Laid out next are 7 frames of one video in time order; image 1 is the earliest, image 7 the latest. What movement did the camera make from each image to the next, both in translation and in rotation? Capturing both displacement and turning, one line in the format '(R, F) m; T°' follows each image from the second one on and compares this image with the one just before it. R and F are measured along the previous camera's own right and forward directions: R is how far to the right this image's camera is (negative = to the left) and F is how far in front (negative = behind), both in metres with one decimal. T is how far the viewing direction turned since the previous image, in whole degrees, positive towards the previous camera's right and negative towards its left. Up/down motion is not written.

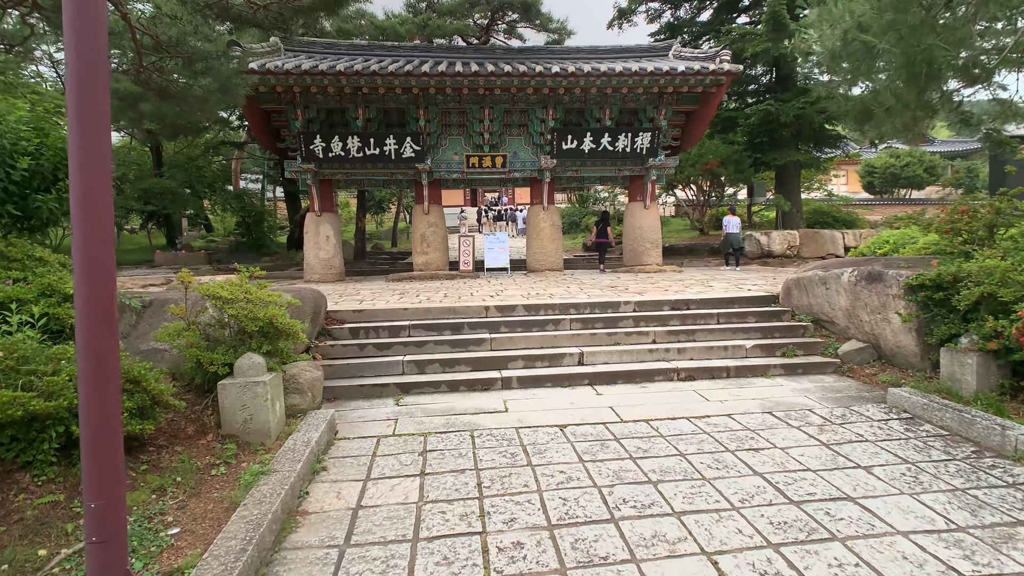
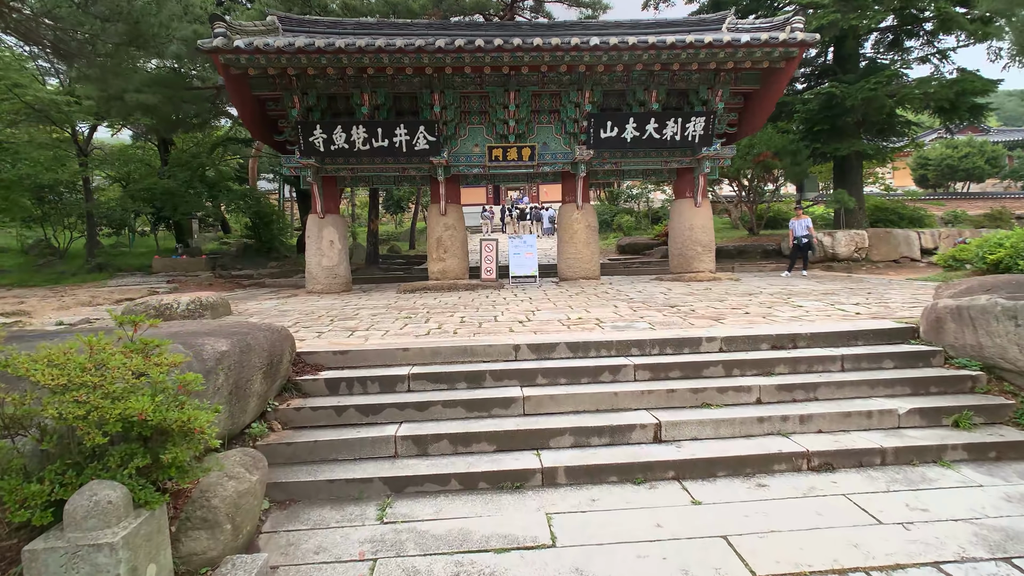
(-0.1, +1.5) m; -2°
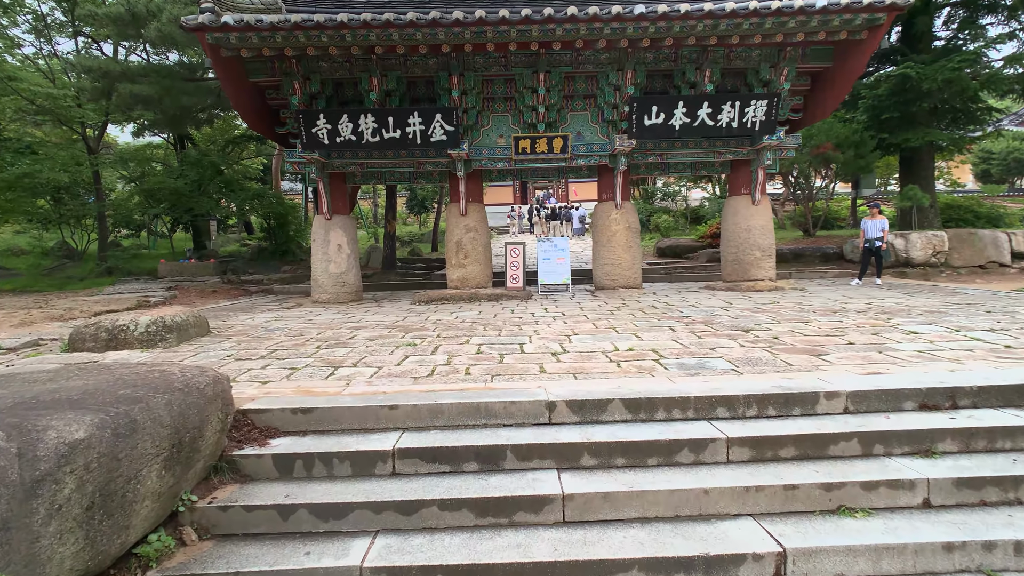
(0.0, +1.2) m; -3°
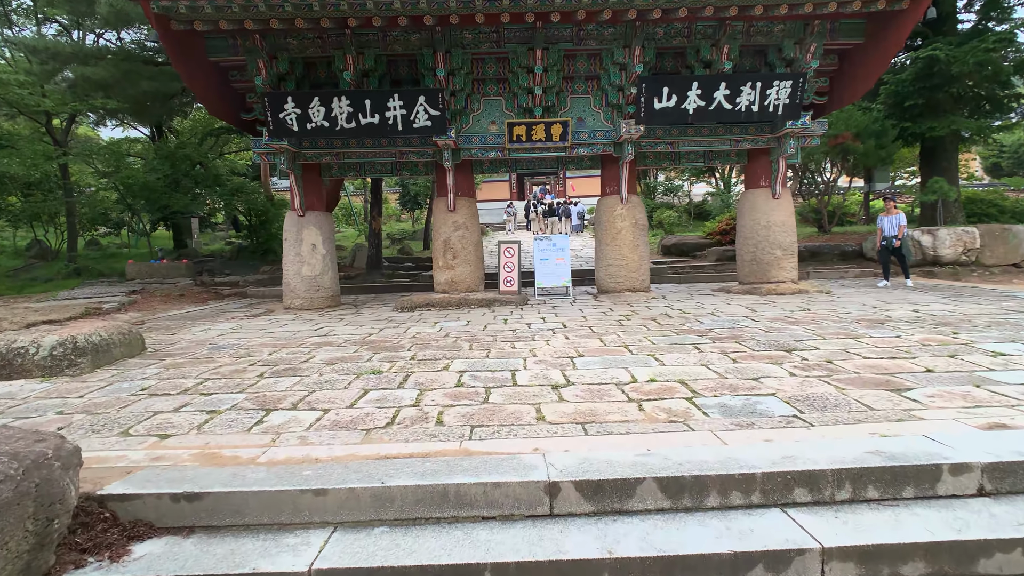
(+0.1, +0.9) m; 0°
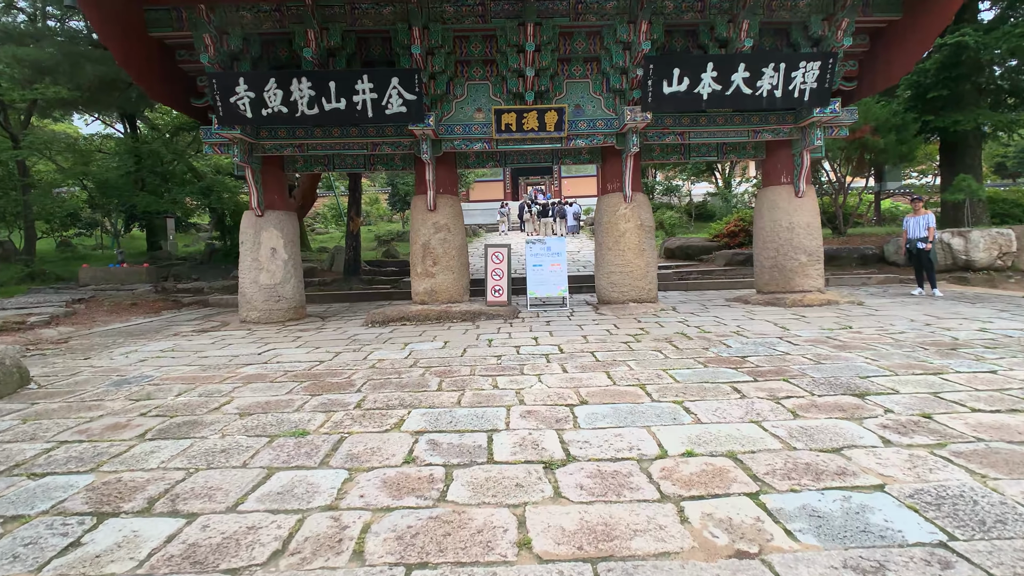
(+0.1, +1.0) m; 0°
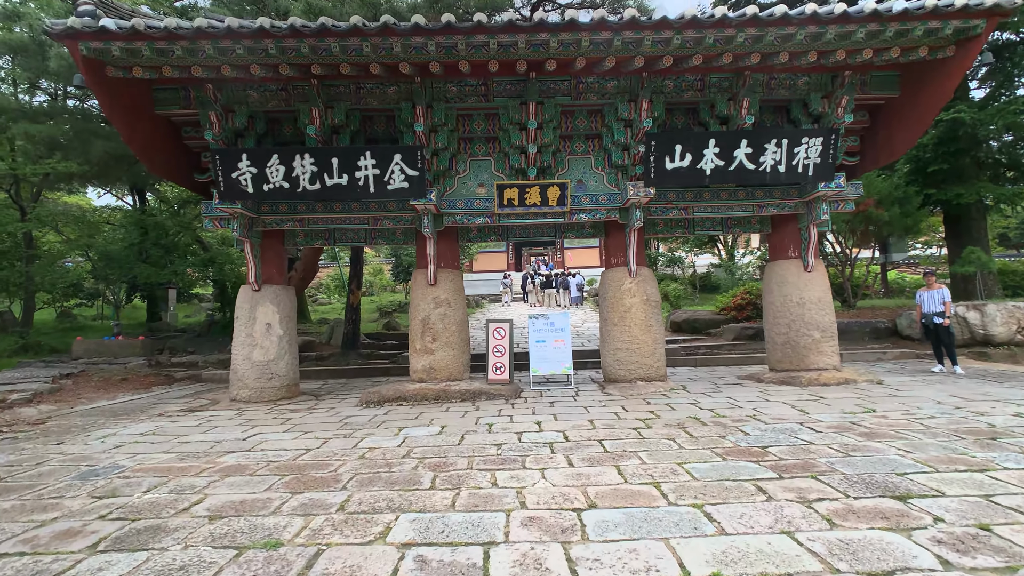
(0.0, +0.2) m; 0°
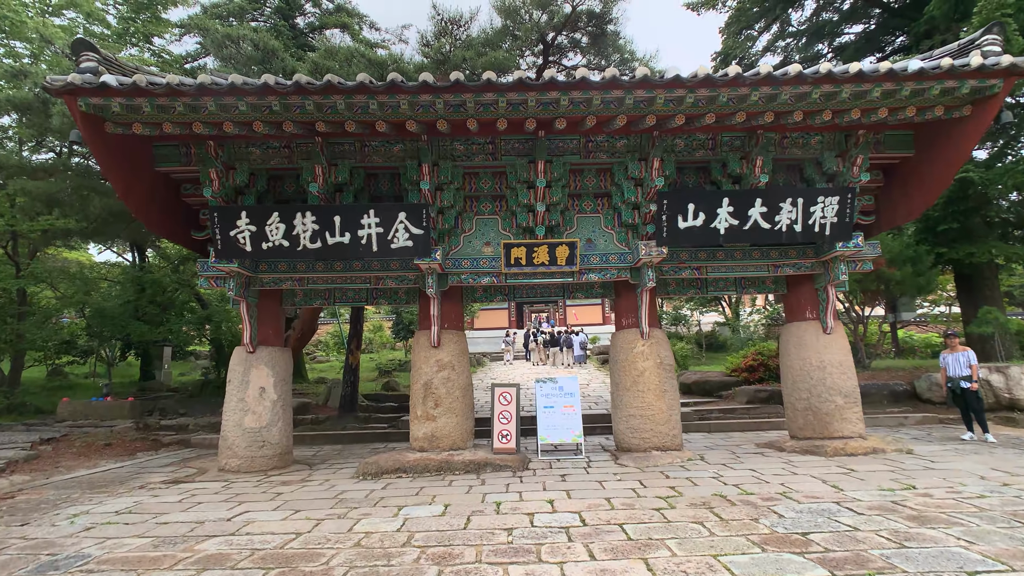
(-0.1, +0.3) m; 0°
